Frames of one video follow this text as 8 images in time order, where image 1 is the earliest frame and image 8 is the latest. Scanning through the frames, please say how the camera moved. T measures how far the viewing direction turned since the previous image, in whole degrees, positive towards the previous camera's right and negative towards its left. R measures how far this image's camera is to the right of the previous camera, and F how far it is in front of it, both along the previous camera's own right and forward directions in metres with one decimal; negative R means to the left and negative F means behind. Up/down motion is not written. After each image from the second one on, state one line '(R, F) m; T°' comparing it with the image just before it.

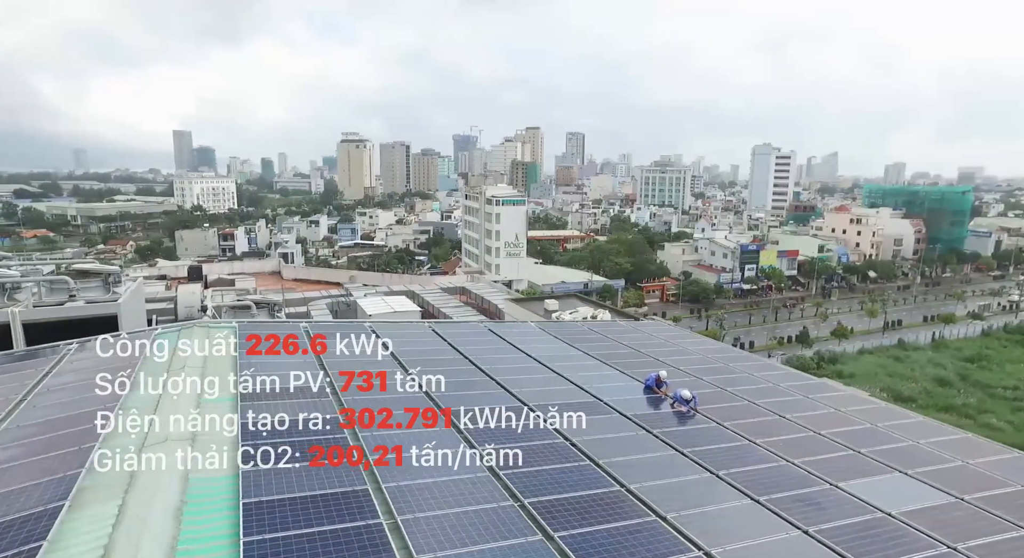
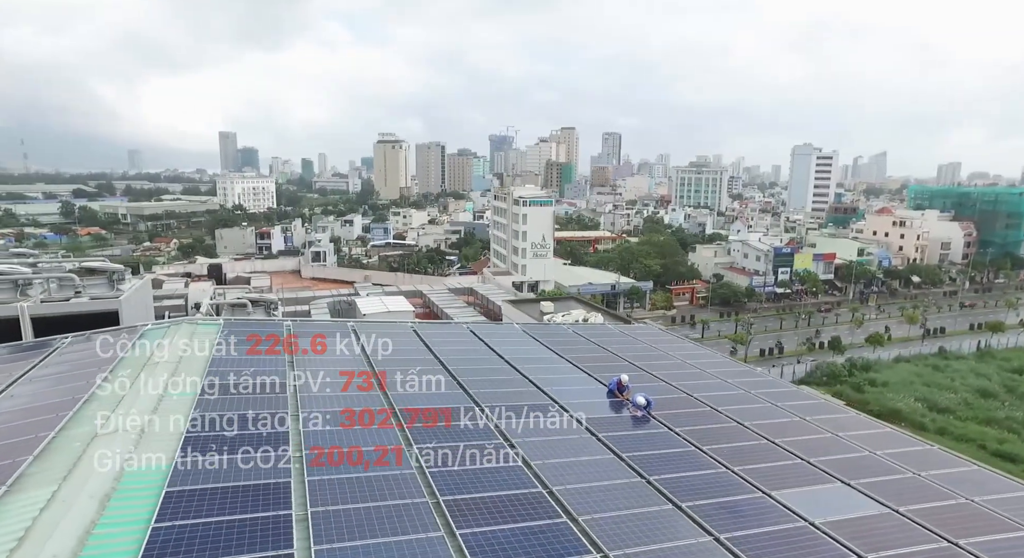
(+1.7, -0.3) m; -3°
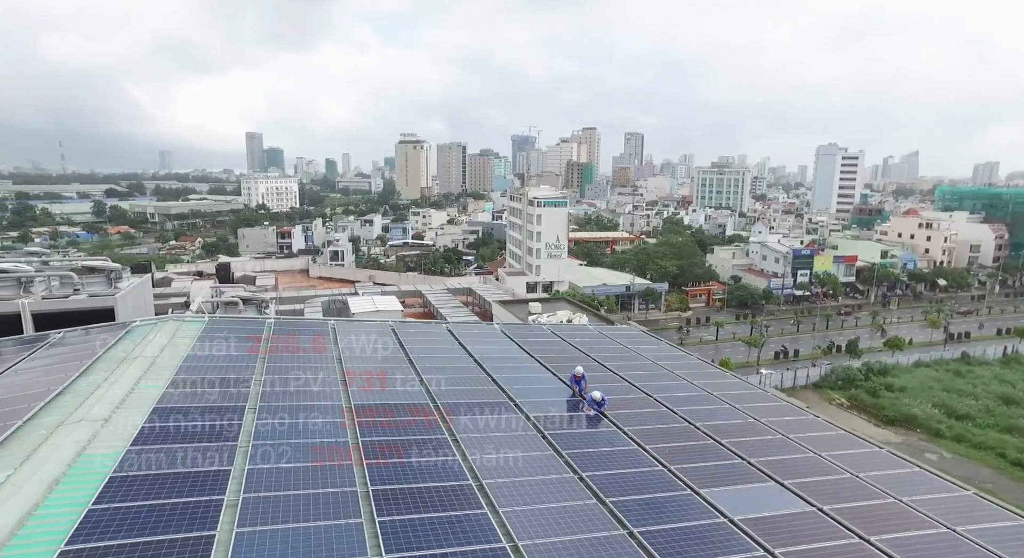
(+1.4, -0.4) m; -2°
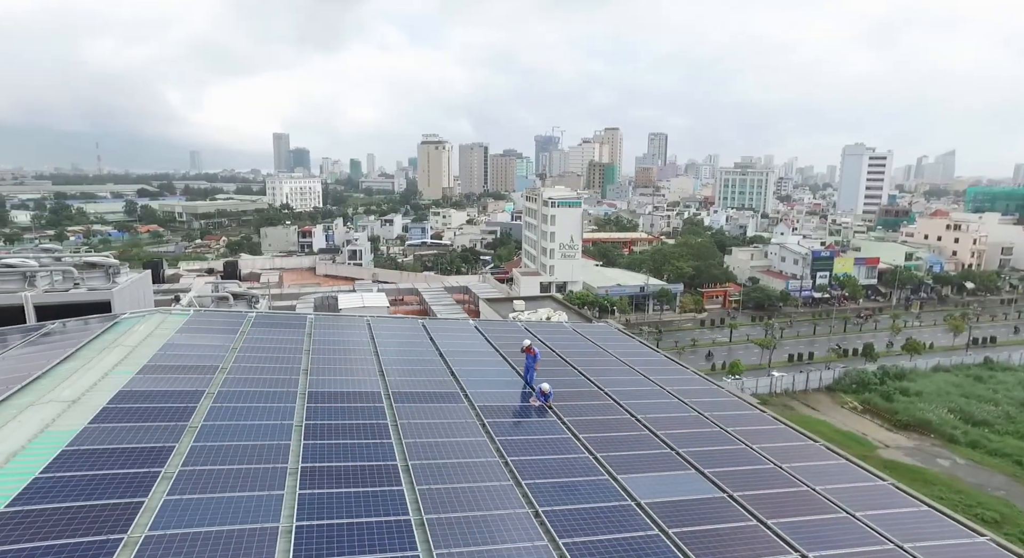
(+1.7, -0.7) m; -2°
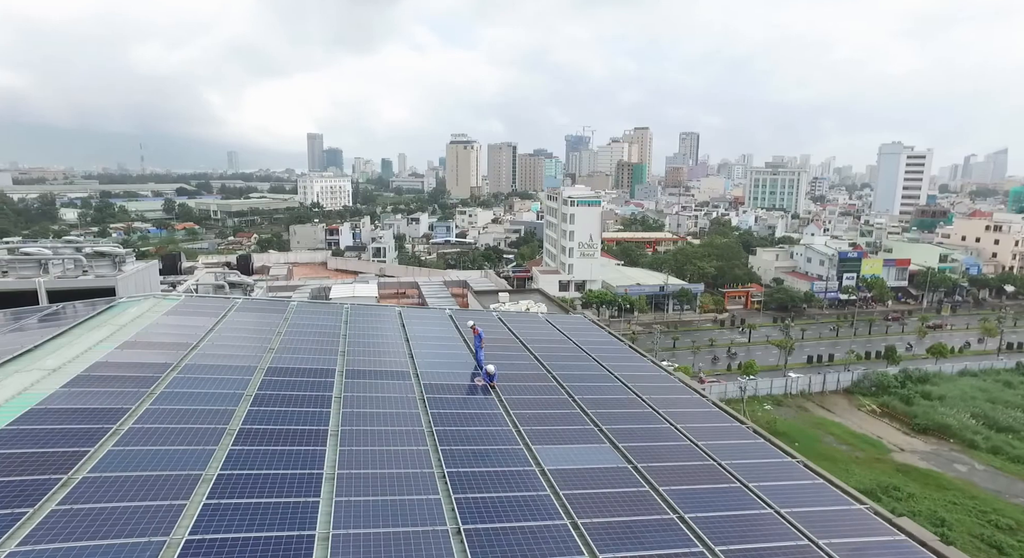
(+2.1, -0.9) m; -3°
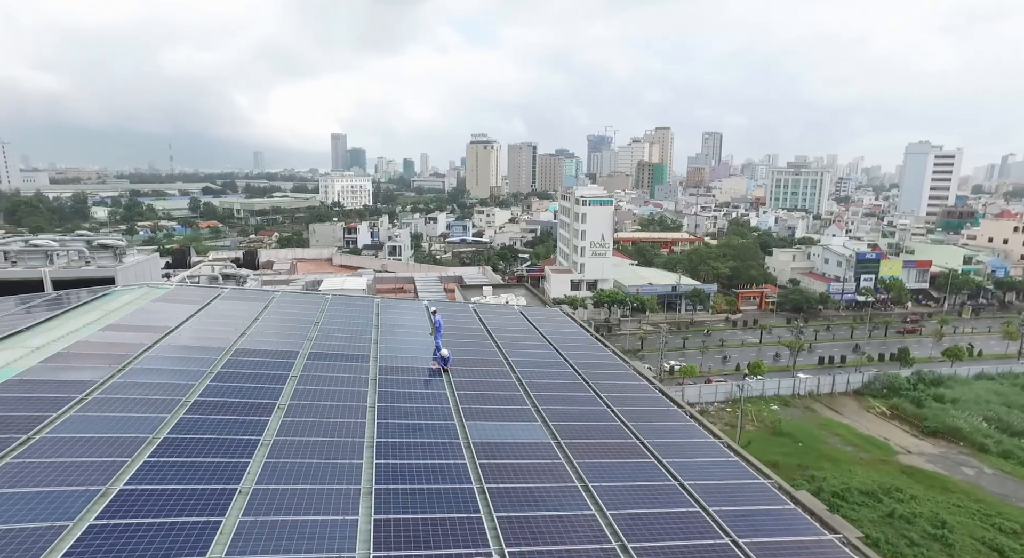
(+1.8, -0.8) m; -2°
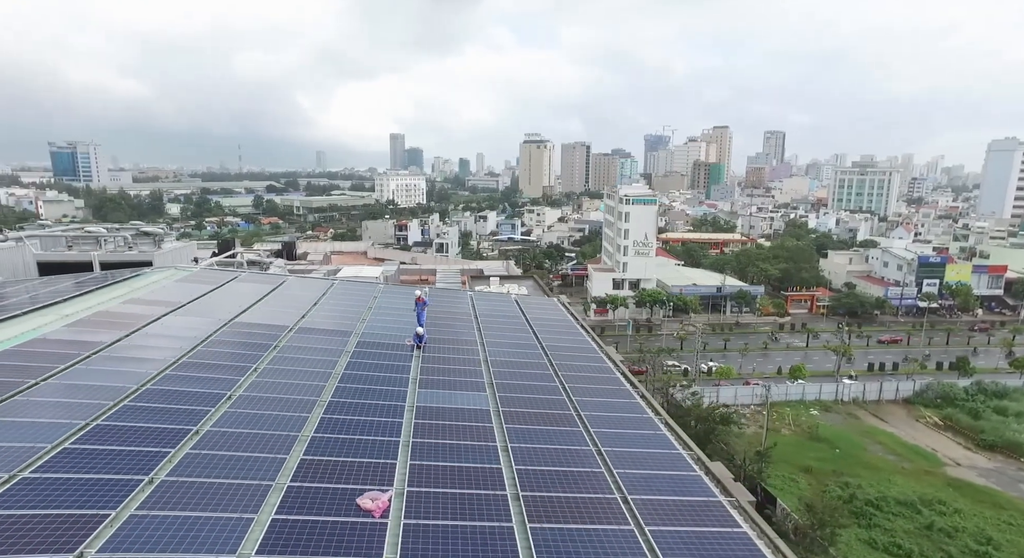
(+2.4, -1.0) m; -5°
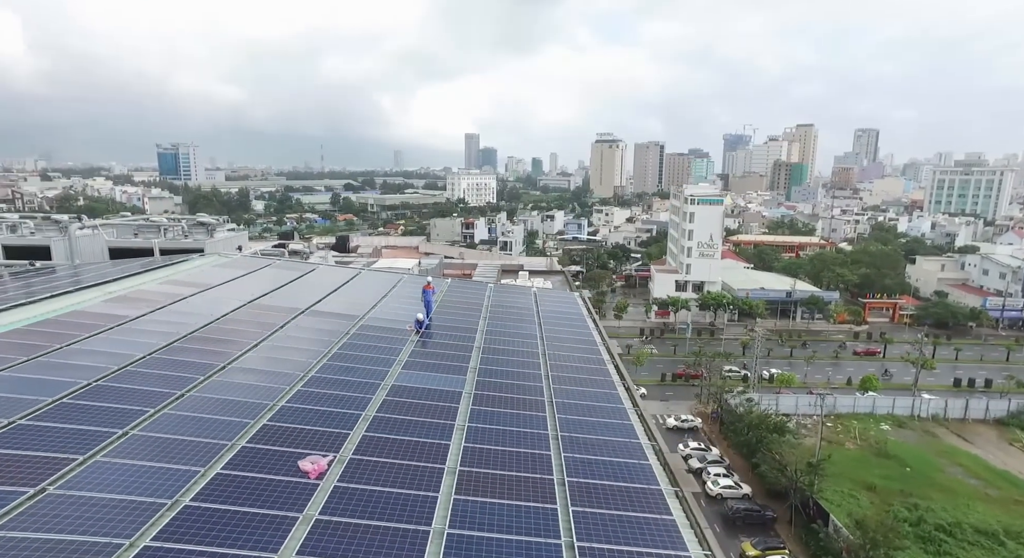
(+2.2, -0.2) m; -7°
